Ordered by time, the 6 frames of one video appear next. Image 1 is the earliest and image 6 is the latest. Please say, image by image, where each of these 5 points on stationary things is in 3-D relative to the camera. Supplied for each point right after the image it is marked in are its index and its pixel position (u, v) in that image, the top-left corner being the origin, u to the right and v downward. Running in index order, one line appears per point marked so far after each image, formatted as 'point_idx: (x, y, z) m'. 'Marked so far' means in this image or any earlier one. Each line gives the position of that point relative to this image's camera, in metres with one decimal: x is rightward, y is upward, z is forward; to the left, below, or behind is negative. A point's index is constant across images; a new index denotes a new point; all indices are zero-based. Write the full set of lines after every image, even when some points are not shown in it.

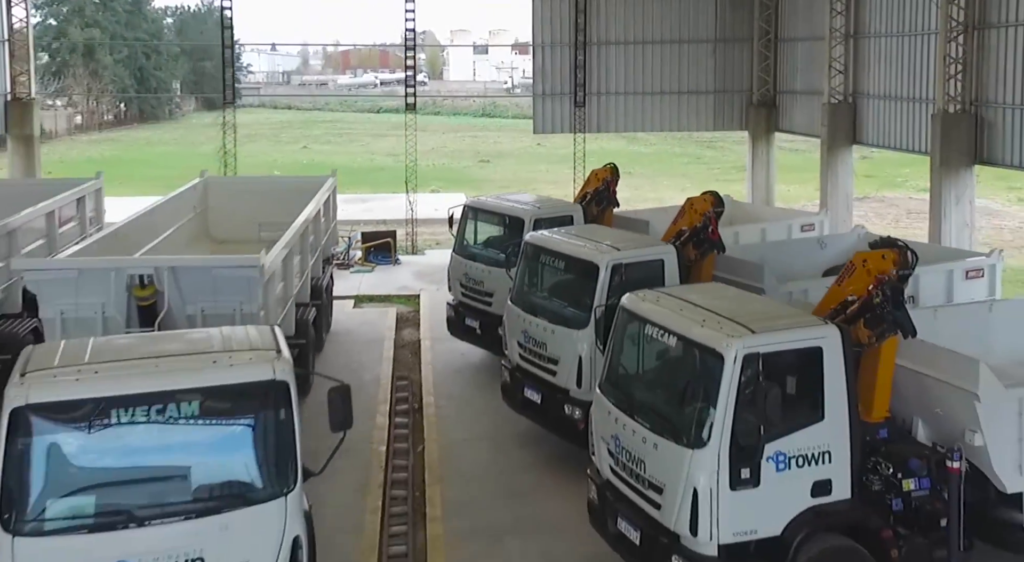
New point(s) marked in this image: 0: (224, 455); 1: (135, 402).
0: (-1.4, -0.9, +5.0) m
1: (-1.9, -0.6, +4.9) m
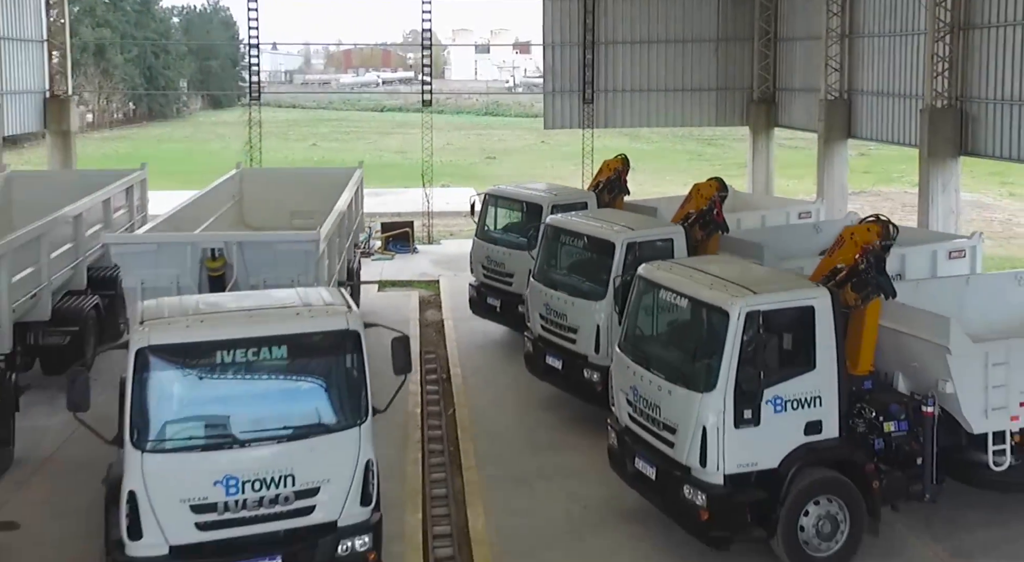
0: (-1.2, -0.7, +5.9) m
1: (-1.6, -0.4, +5.9) m
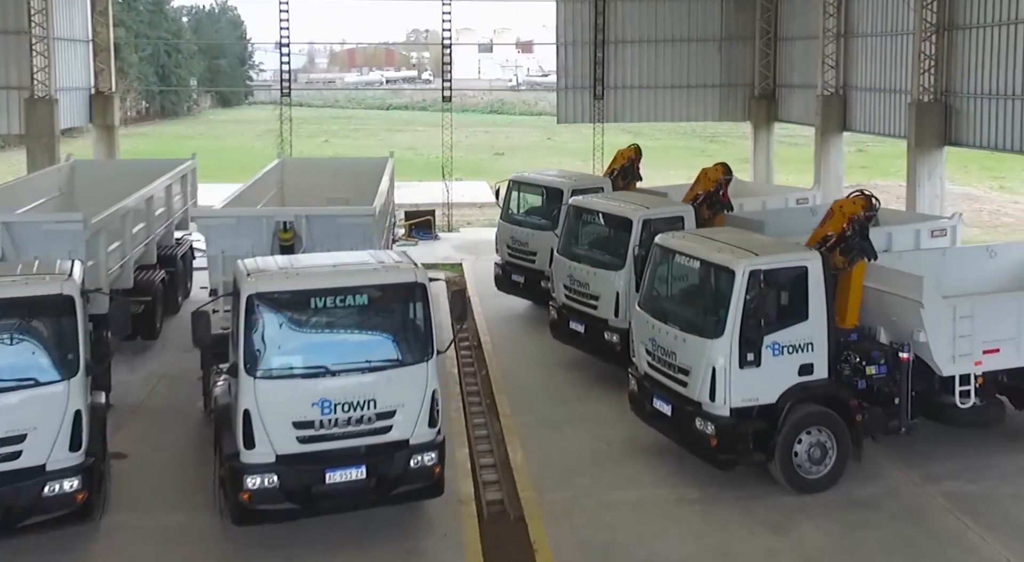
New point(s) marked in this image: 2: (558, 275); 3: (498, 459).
0: (-0.9, -0.4, +7.2) m
1: (-1.3, -0.1, +7.1) m
2: (+0.5, +0.1, +11.7) m
3: (-0.1, -1.6, +9.0) m
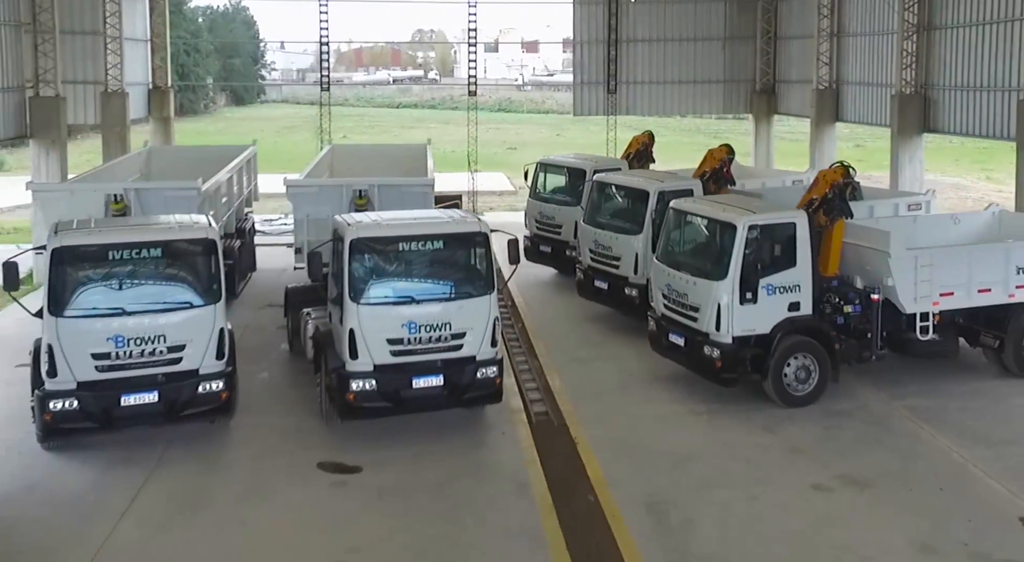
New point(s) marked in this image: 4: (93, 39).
0: (-0.5, +0.1, +9.0) m
1: (-0.9, +0.4, +9.0) m
2: (+1.0, +0.5, +13.5) m
3: (+0.3, -1.1, +10.8) m
4: (-7.8, +4.5, +18.7) m
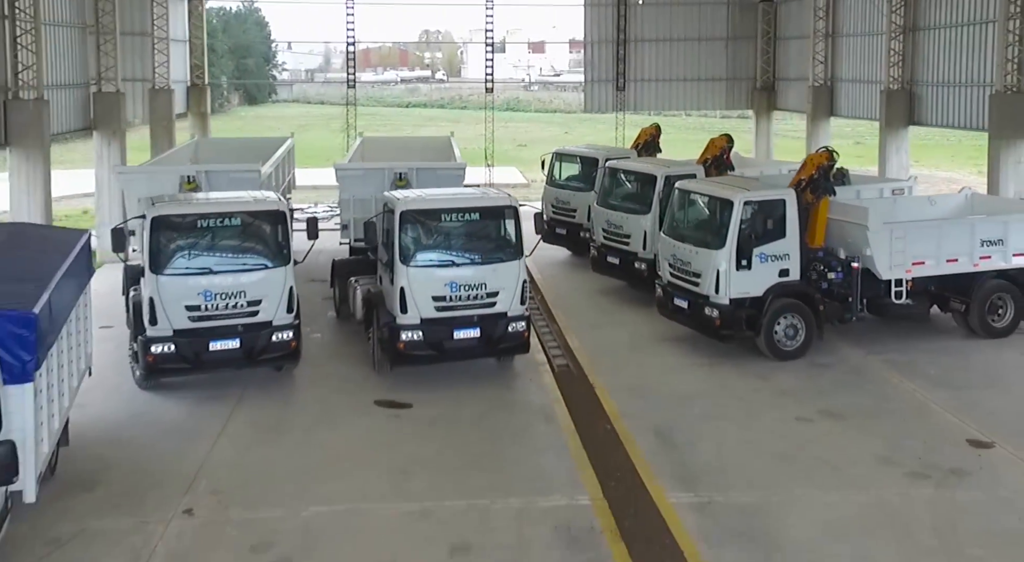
0: (-0.2, +0.4, +10.5) m
1: (-0.6, +0.7, +10.4) m
2: (+1.3, +0.9, +15.0) m
3: (+0.6, -0.8, +12.3) m
4: (-7.5, +4.8, +20.2) m
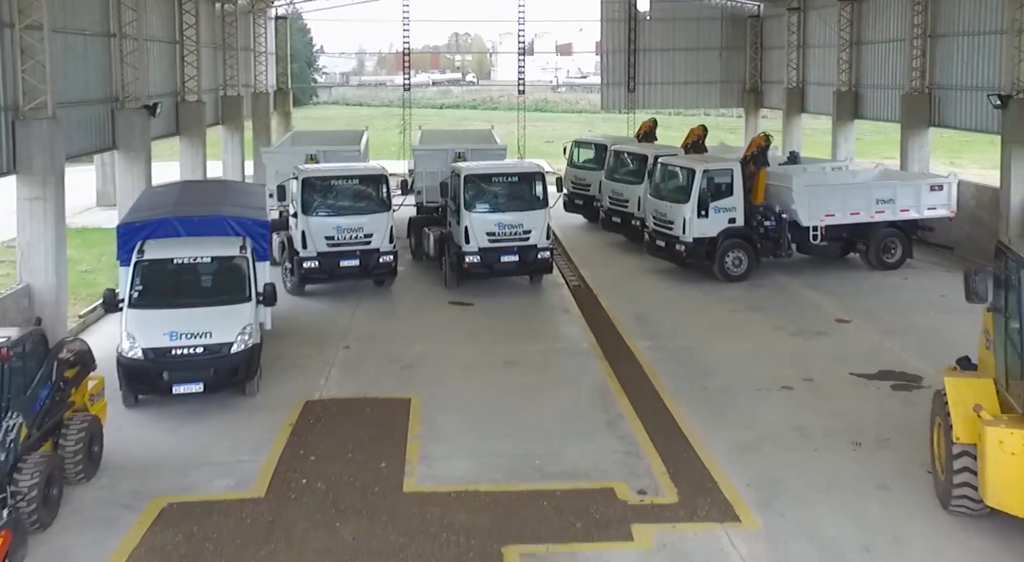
0: (+0.2, +1.3, +15.3) m
1: (-0.2, +1.6, +15.3) m
2: (+1.8, +1.7, +19.8) m
3: (+1.1, +0.1, +17.1) m
4: (-6.7, +5.7, +25.3) m
